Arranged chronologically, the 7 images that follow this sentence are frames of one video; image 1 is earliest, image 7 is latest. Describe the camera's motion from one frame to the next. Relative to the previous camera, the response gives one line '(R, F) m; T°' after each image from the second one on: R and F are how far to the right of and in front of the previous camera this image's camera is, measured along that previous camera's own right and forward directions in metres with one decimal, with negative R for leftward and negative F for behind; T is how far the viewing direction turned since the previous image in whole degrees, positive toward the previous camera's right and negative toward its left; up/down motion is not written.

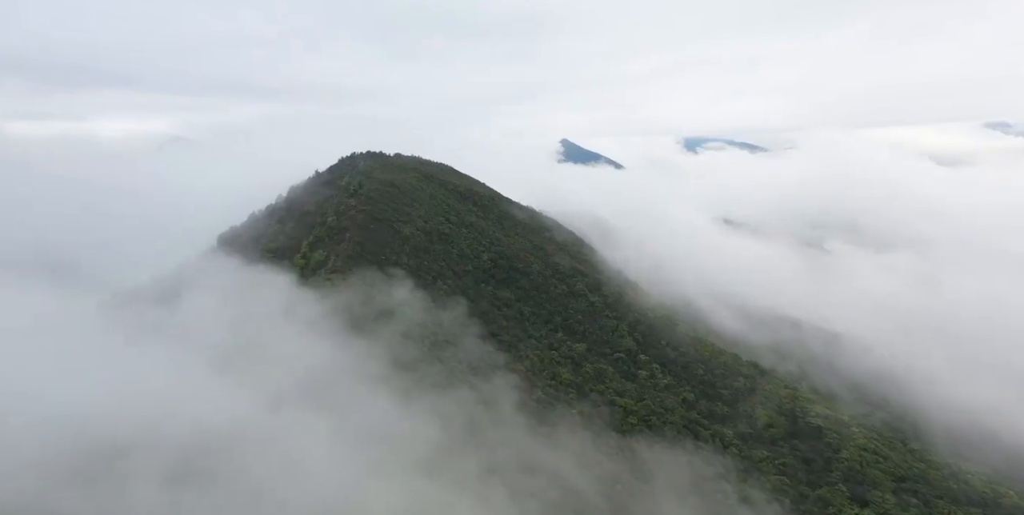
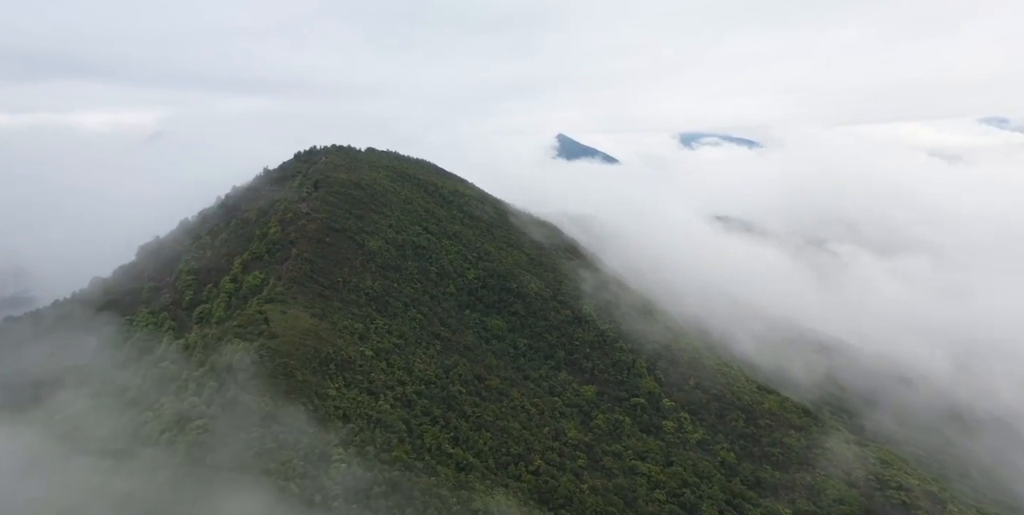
(+0.7, +13.8) m; 0°
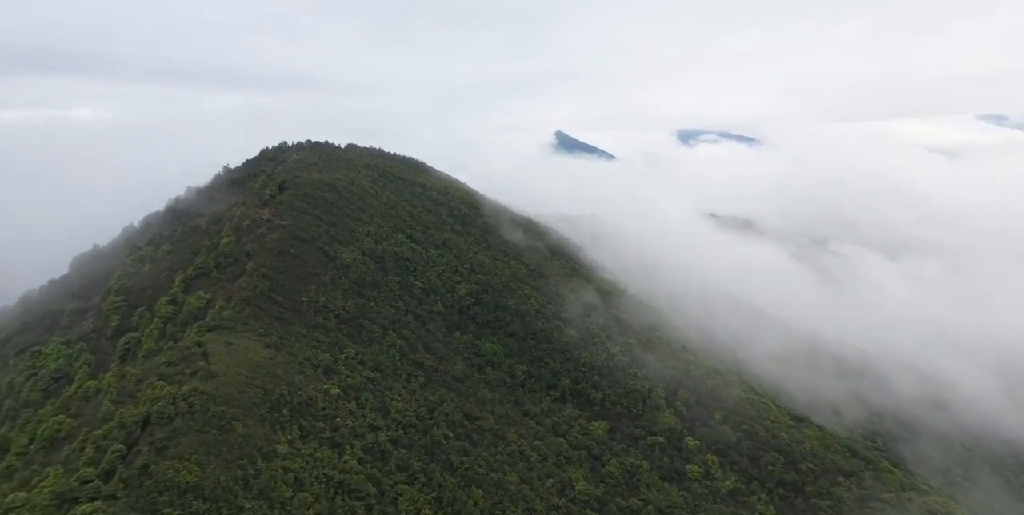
(+0.2, +8.1) m; 0°
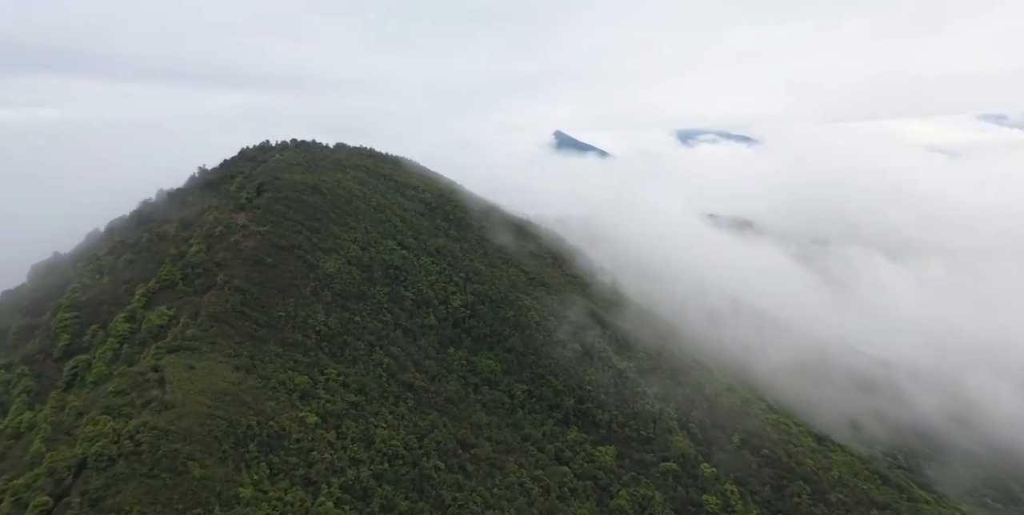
(+0.1, +4.1) m; 0°
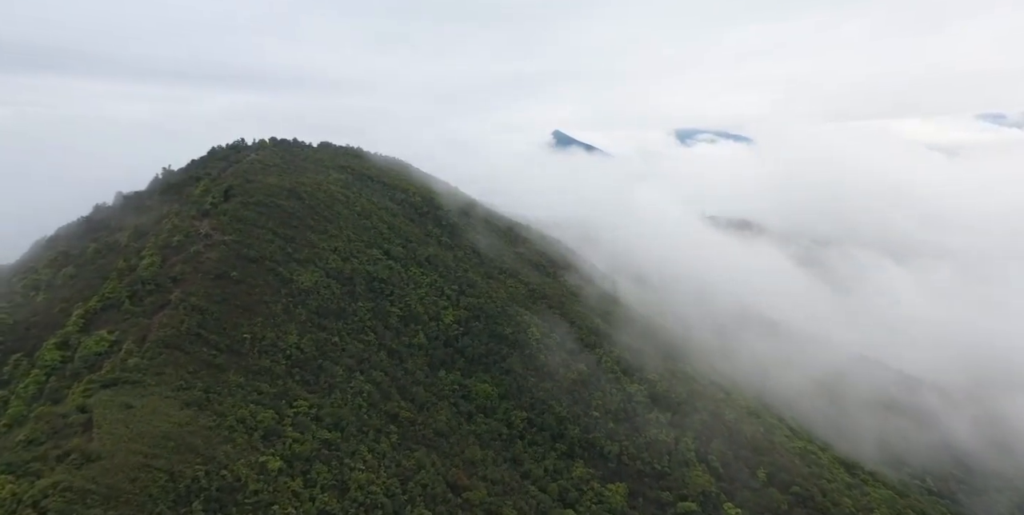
(+0.1, +4.9) m; 0°
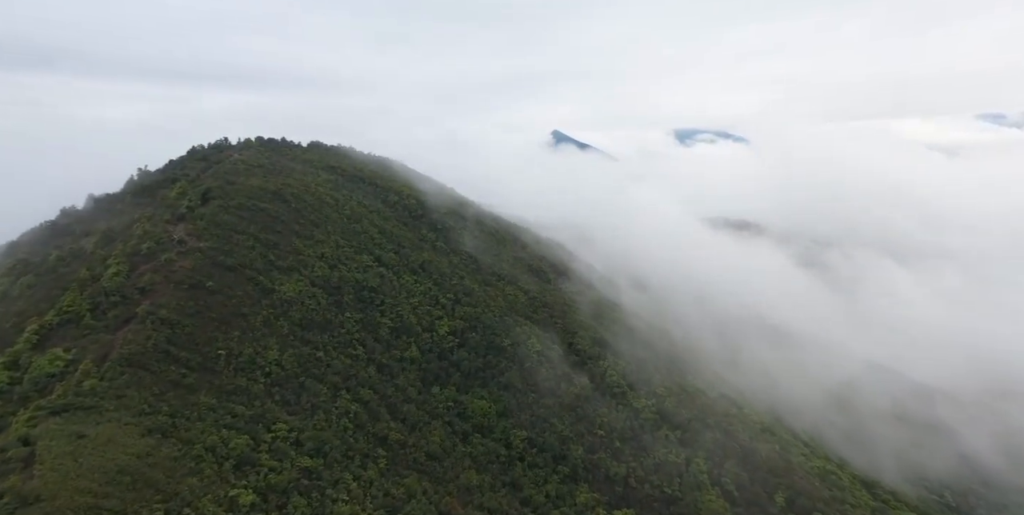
(+0.1, +2.8) m; 0°
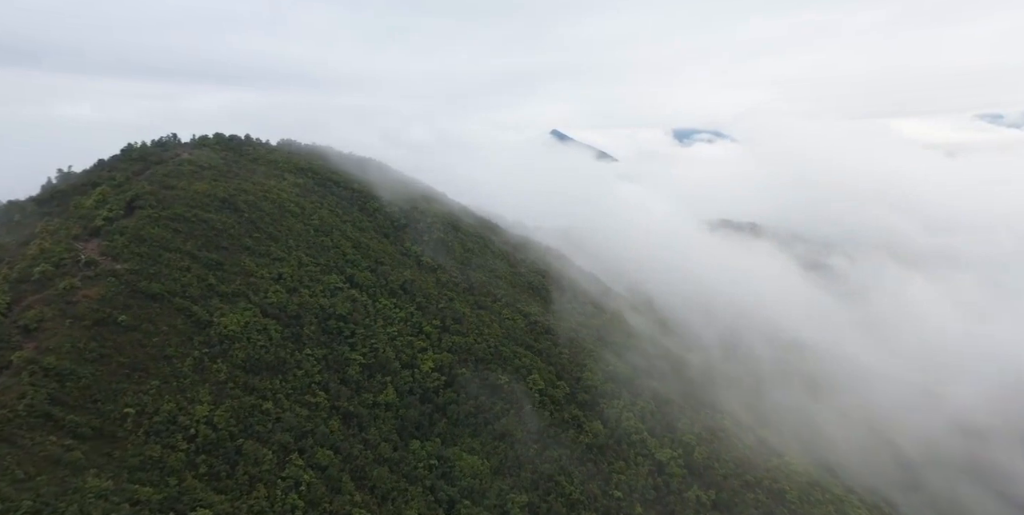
(+0.1, +7.3) m; 0°
